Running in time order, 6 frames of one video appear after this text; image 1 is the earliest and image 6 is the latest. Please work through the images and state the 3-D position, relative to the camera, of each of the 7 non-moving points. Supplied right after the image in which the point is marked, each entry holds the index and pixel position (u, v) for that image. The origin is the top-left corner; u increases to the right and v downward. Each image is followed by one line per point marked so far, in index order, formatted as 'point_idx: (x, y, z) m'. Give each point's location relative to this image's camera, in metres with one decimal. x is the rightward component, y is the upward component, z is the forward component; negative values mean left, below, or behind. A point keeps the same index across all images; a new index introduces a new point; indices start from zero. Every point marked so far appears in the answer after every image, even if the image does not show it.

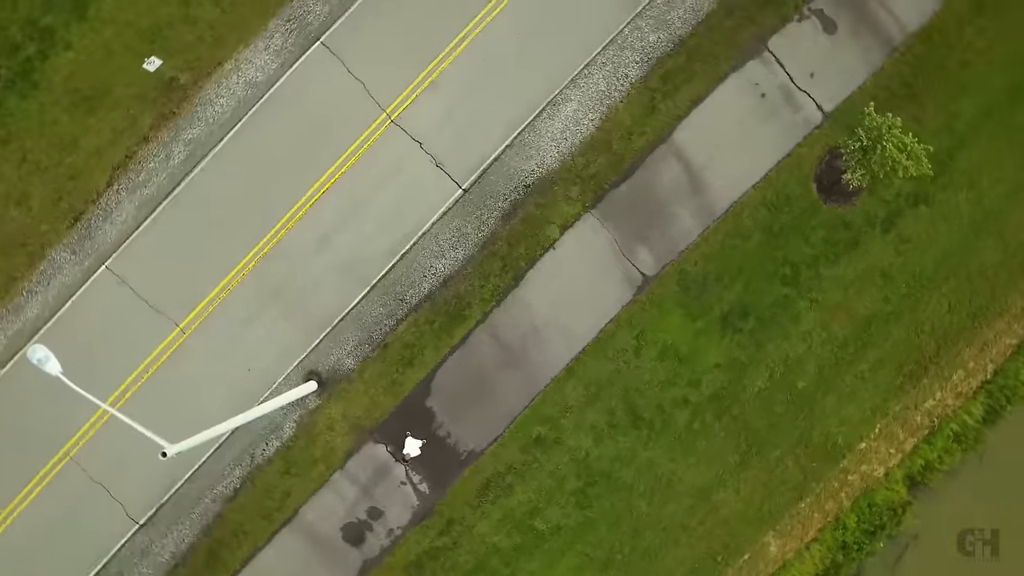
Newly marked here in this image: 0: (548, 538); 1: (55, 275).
0: (+0.4, -2.6, +9.4) m
1: (-4.7, +0.1, +9.2) m
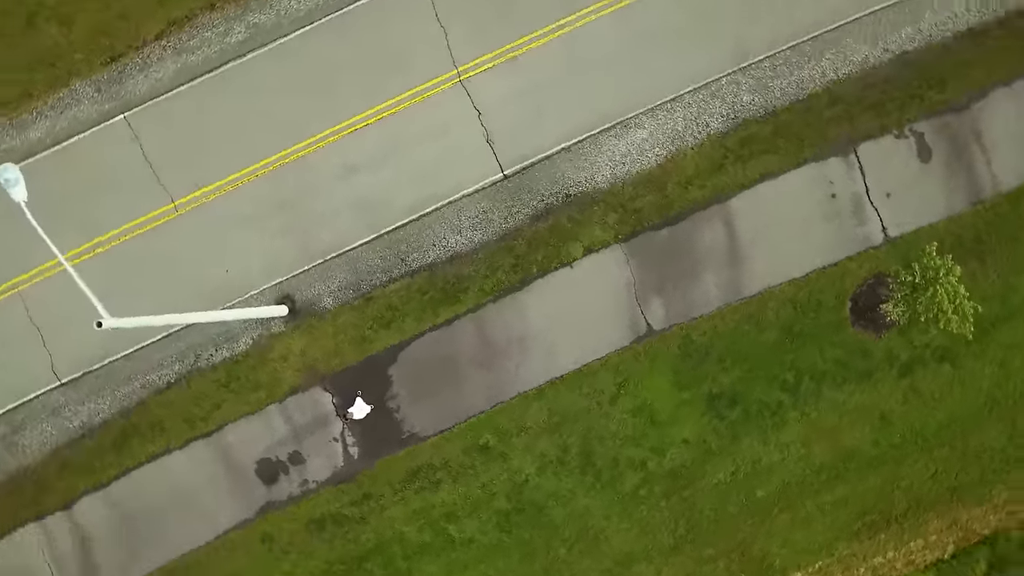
0: (-0.6, -2.6, +9.1) m
1: (-4.3, +1.8, +8.7) m
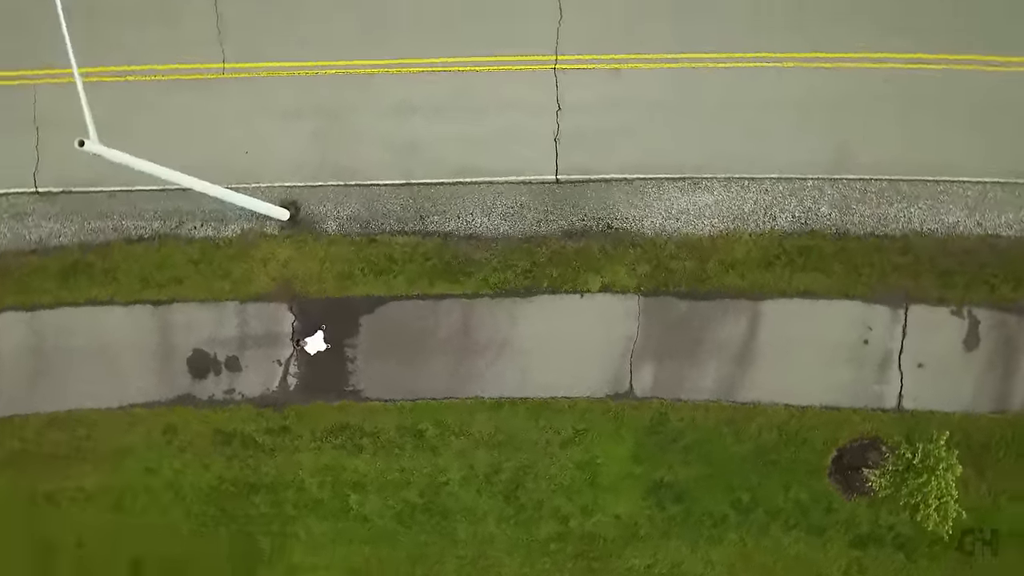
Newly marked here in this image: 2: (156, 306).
0: (-1.5, -2.2, +8.6) m
1: (-3.2, +3.3, +8.2) m
2: (-3.4, -0.2, +8.6) m
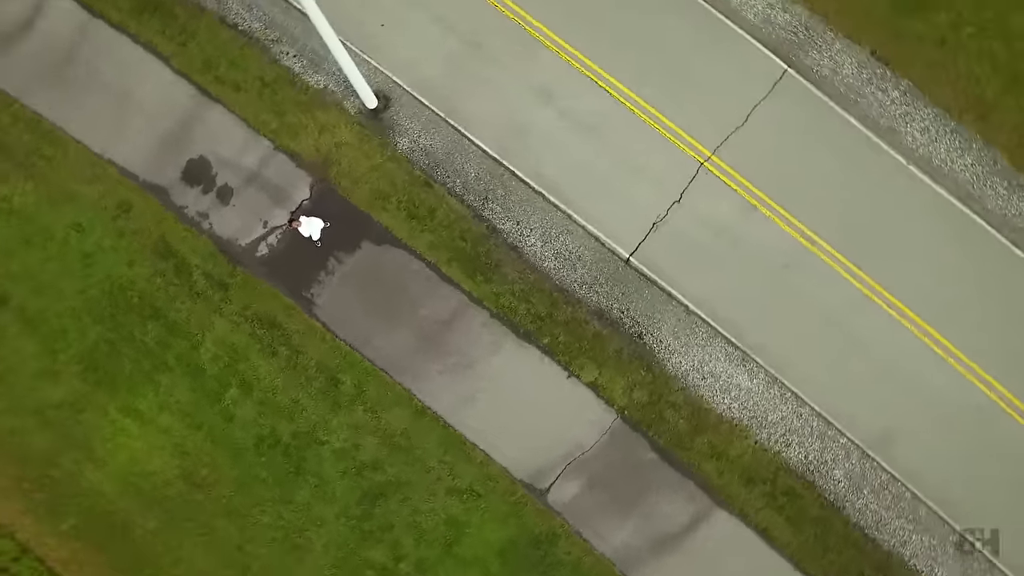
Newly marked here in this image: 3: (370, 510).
0: (-2.6, -1.0, +7.8) m
1: (-0.3, +4.3, +7.5) m
2: (-2.8, +1.7, +7.9) m
3: (-1.2, -1.9, +7.7) m
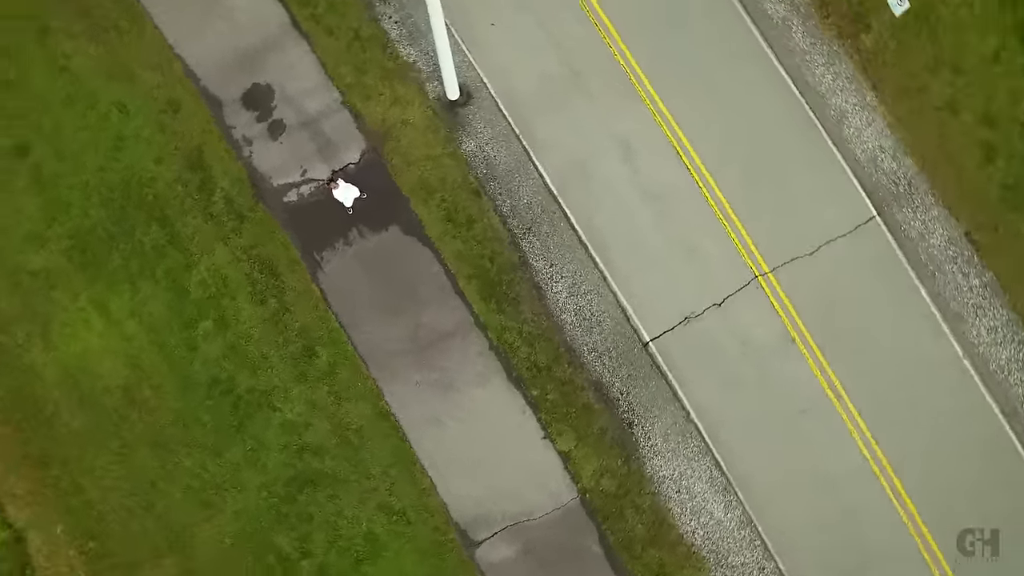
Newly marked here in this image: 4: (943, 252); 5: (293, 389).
0: (-2.7, -0.4, +7.4) m
1: (+1.3, +3.8, +7.2) m
2: (-1.9, +2.3, +7.7) m
3: (-1.8, -1.7, +7.2) m
4: (+3.7, +0.3, +7.6) m
5: (-1.8, -0.8, +7.3) m
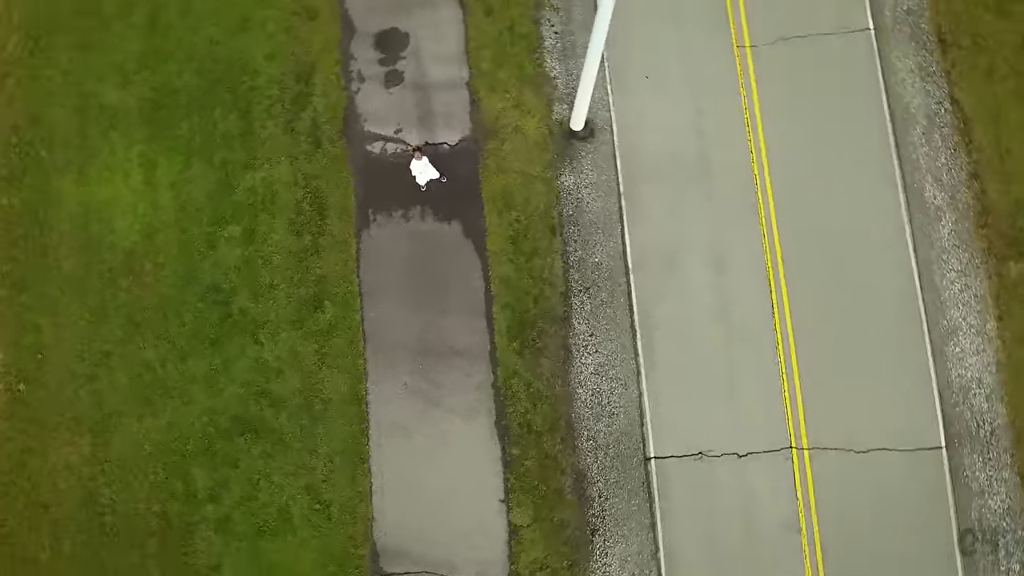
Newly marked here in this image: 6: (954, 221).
0: (-2.3, +0.5, +7.0) m
1: (+3.0, +2.5, +6.7) m
2: (-0.5, +2.5, +7.3) m
3: (-2.1, -1.1, +6.7) m
4: (+3.7, -1.7, +6.7) m
5: (-1.8, -0.3, +6.8) m
6: (+3.4, +0.6, +6.6) m
